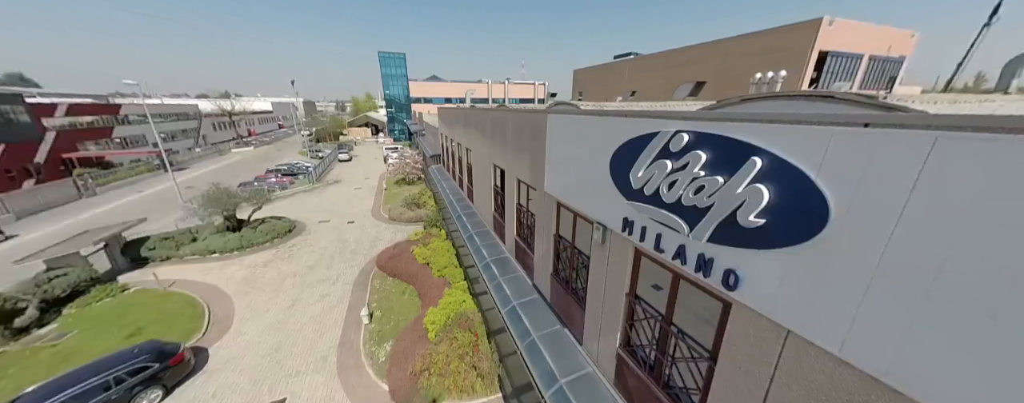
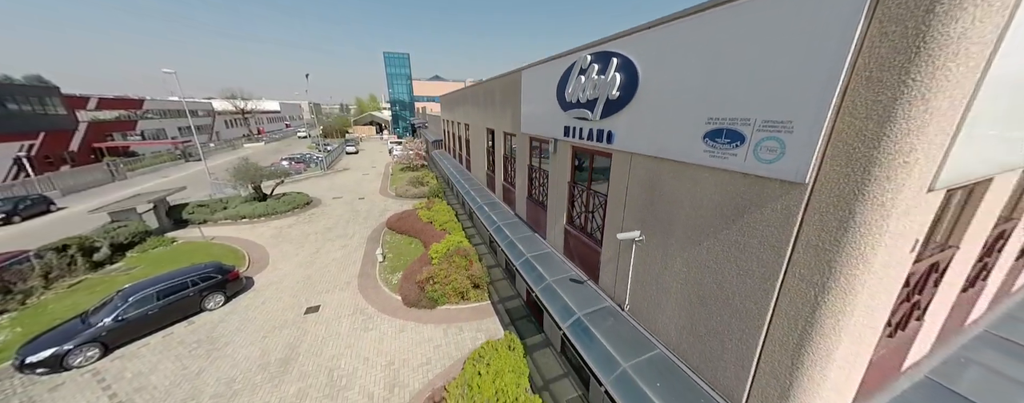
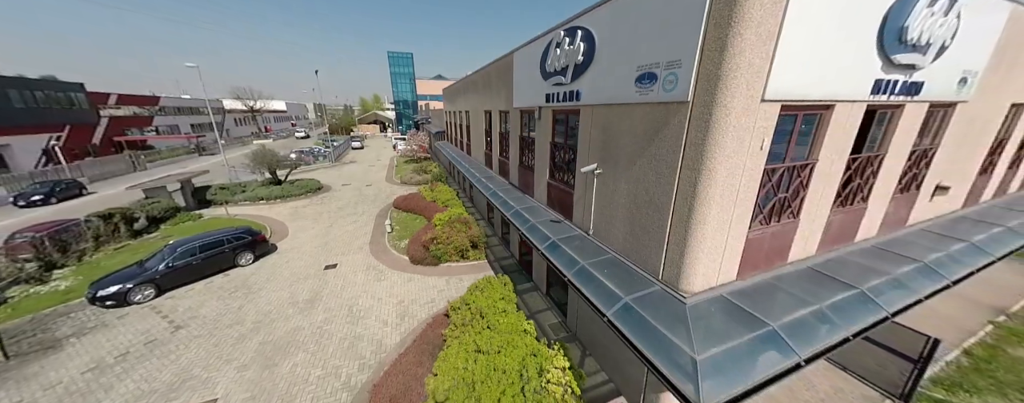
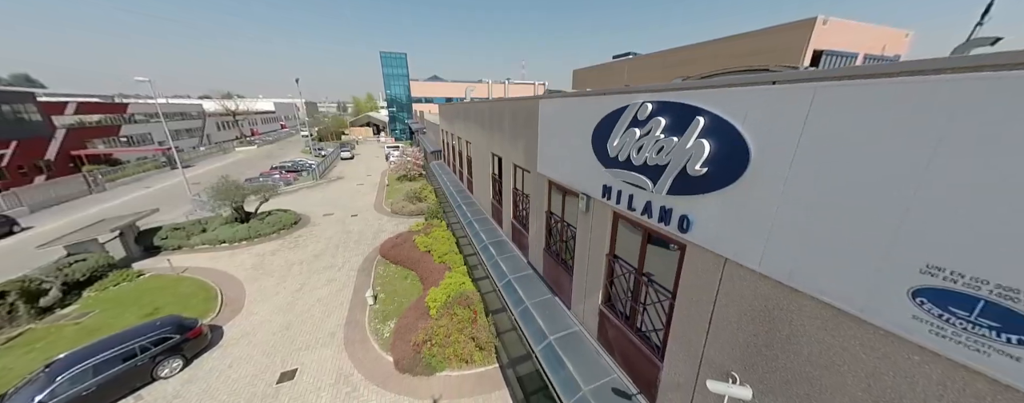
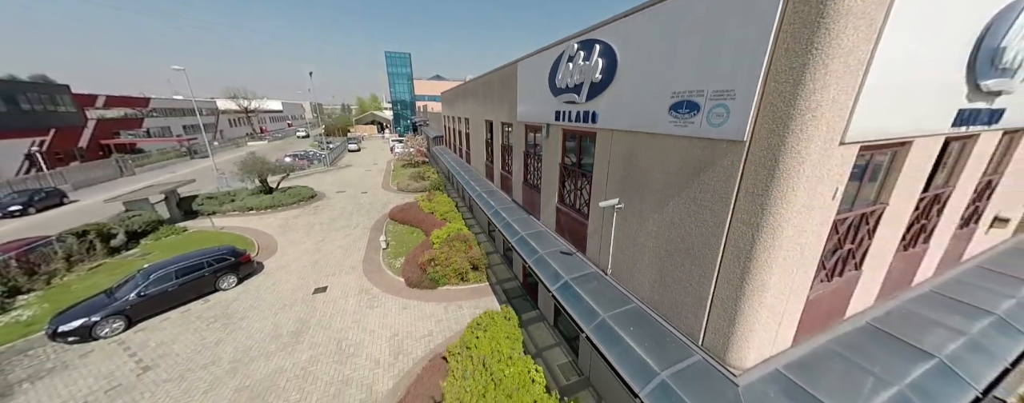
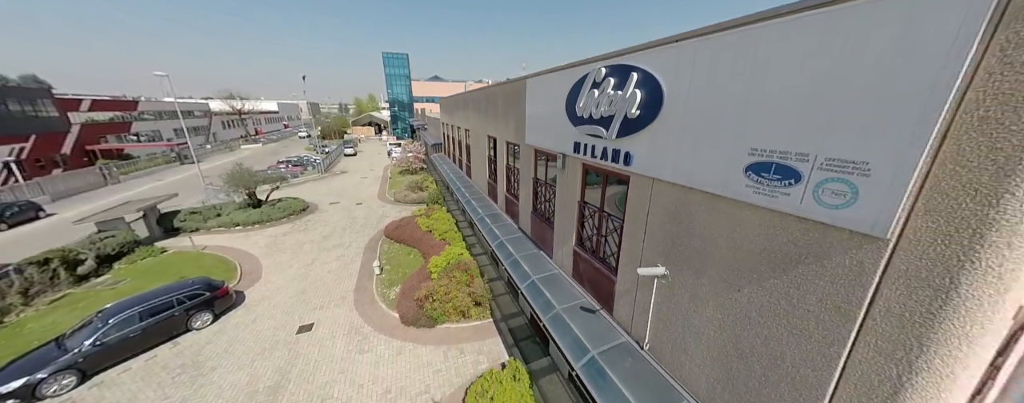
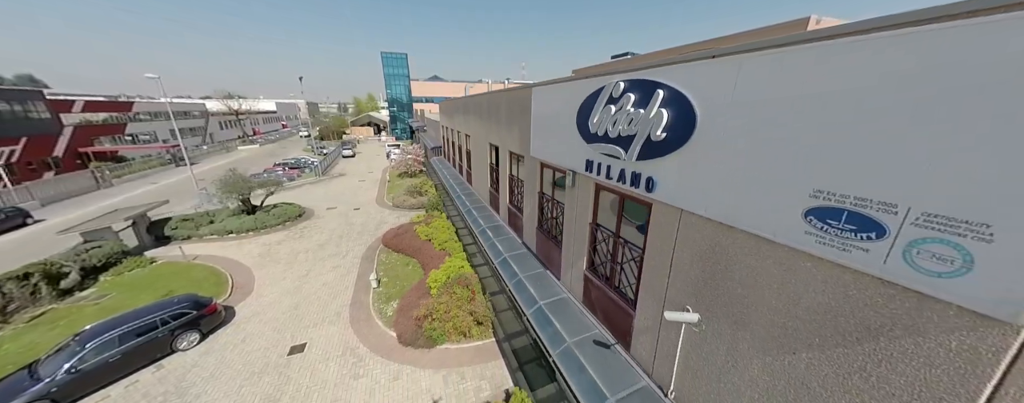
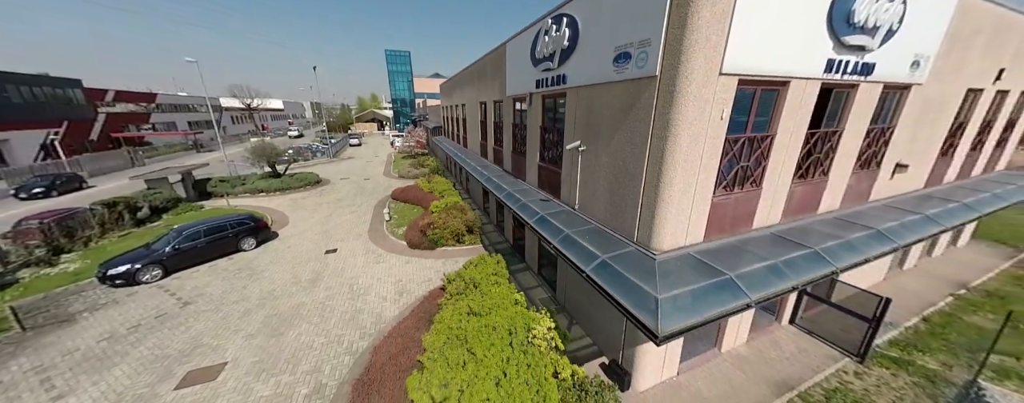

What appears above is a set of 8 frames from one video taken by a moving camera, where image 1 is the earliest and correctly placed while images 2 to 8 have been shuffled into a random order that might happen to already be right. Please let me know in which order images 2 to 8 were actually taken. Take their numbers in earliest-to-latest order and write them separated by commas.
4, 7, 6, 2, 5, 3, 8
